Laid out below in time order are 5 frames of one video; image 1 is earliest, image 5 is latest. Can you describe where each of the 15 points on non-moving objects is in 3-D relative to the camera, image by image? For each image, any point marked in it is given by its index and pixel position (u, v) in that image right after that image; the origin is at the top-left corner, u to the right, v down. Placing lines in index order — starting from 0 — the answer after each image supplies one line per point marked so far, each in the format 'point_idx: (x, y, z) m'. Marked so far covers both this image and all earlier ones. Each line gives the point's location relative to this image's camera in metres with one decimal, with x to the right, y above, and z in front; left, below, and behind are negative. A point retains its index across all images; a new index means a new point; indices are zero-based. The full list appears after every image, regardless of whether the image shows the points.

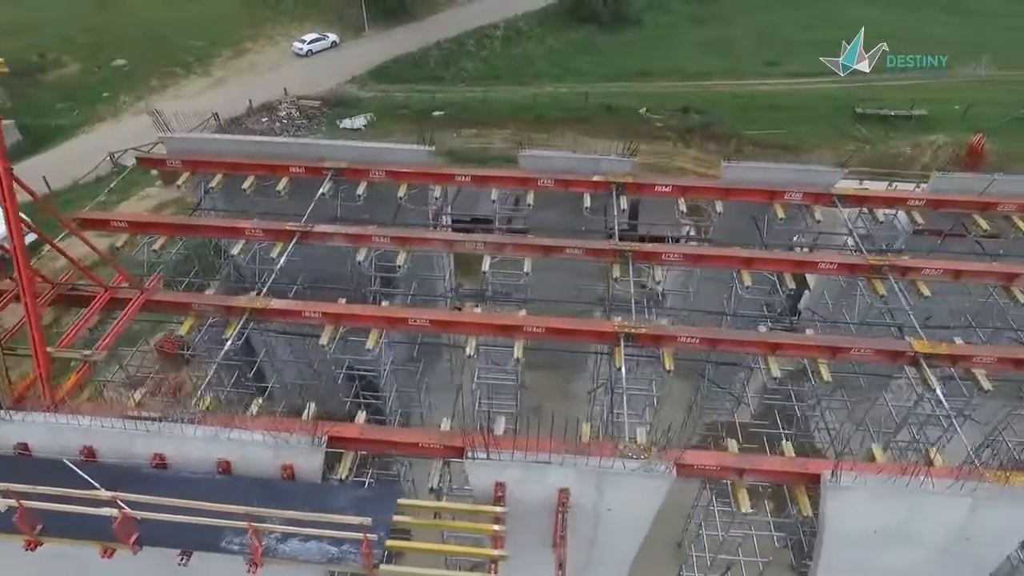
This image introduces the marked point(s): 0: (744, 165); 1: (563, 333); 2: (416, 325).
0: (+5.5, +2.9, +15.3) m
1: (+0.9, -0.8, +11.4) m
2: (-1.7, -0.7, +11.6) m
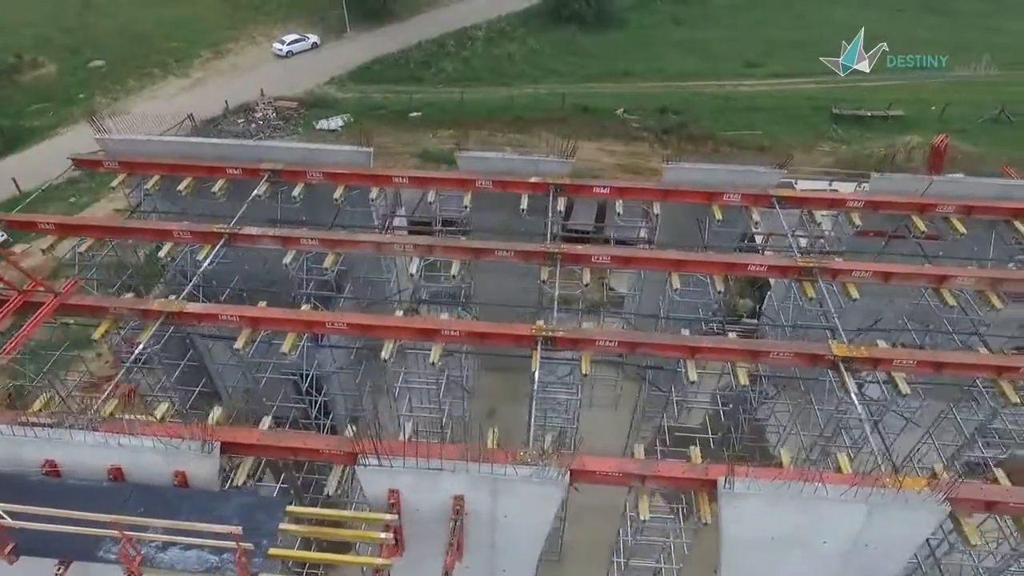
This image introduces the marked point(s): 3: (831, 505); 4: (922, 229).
0: (+4.0, +2.9, +15.1) m
1: (-0.6, -0.9, +11.3) m
2: (-3.2, -0.7, +11.5) m
3: (+4.1, -2.8, +8.2) m
4: (+9.3, +1.4, +14.5) m
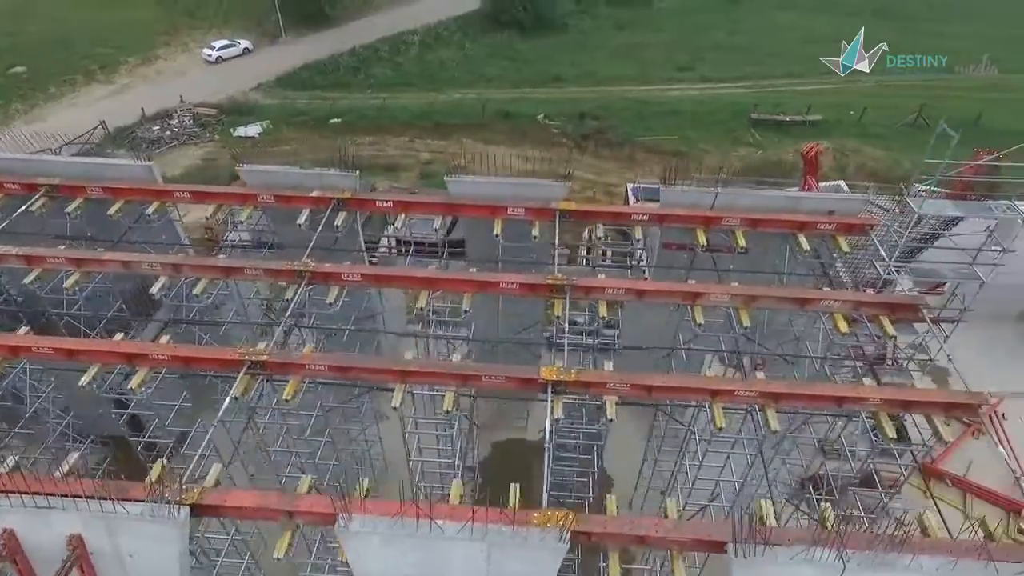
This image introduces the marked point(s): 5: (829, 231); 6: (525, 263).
0: (-1.0, +2.5, +14.8) m
1: (-5.5, -1.2, +10.9) m
2: (-8.1, -1.1, +11.0) m
3: (-0.8, -3.1, +7.9) m
4: (+4.3, +1.0, +14.2) m
5: (+7.0, +1.3, +14.2) m
6: (+0.3, +0.6, +14.9) m
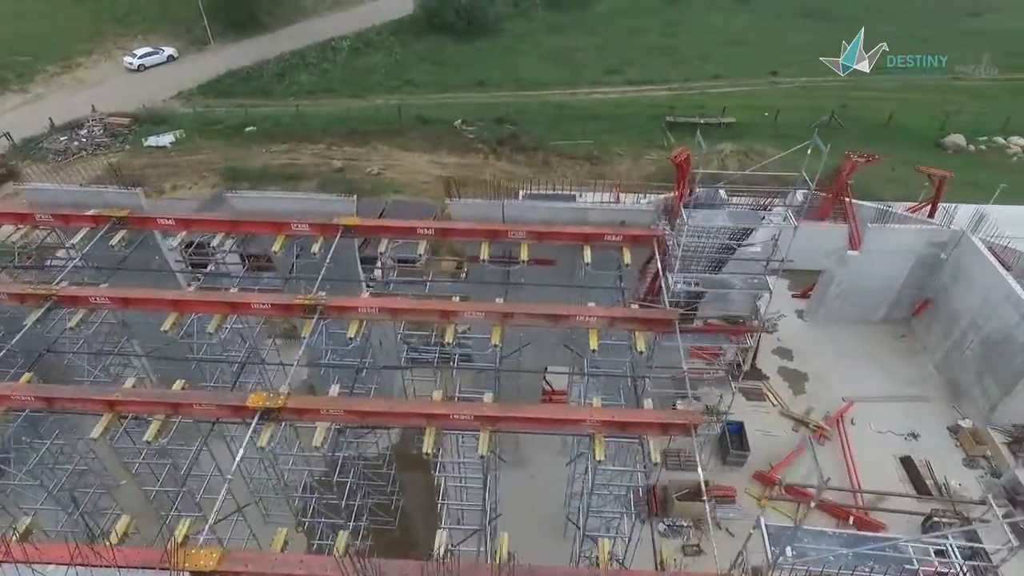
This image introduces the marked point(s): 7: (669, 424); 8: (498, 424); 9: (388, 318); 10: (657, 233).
0: (-5.8, +2.1, +14.4) m
1: (-10.2, -1.7, +10.4) m
2: (-12.8, -1.6, +10.5) m
3: (-5.4, -3.5, +7.5) m
4: (-0.5, +0.7, +13.9) m
5: (+2.3, +1.0, +13.9) m
6: (-4.4, +0.2, +14.6) m
7: (+2.5, -2.1, +10.1) m
8: (-0.2, -2.2, +10.2) m
9: (-2.3, -0.6, +12.1) m
10: (+3.1, +1.2, +13.8) m
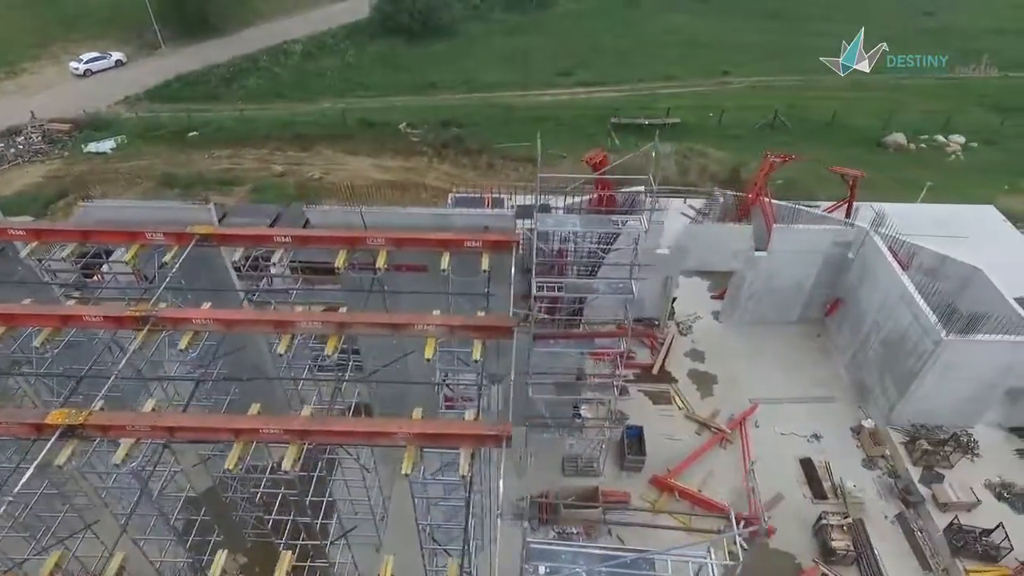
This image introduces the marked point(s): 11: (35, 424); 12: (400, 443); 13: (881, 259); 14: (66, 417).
0: (-8.9, +1.8, +14.1) m
1: (-13.1, -2.0, +10.0) m
2: (-15.7, -2.0, +10.0) m
3: (-8.2, -3.8, +7.1) m
4: (-3.5, +0.5, +13.7) m
5: (-0.8, +0.9, +13.7) m
6: (-7.5, 0.0, +14.3) m
7: (-0.5, -2.3, +9.9) m
8: (-3.1, -2.3, +9.9) m
9: (-5.3, -0.8, +11.8) m
10: (+0.1, +1.1, +13.6) m
11: (-7.4, -2.1, +9.9) m
12: (-1.7, -2.4, +10.0) m
13: (+11.5, +0.9, +19.9) m
14: (-6.8, -2.0, +9.9) m
